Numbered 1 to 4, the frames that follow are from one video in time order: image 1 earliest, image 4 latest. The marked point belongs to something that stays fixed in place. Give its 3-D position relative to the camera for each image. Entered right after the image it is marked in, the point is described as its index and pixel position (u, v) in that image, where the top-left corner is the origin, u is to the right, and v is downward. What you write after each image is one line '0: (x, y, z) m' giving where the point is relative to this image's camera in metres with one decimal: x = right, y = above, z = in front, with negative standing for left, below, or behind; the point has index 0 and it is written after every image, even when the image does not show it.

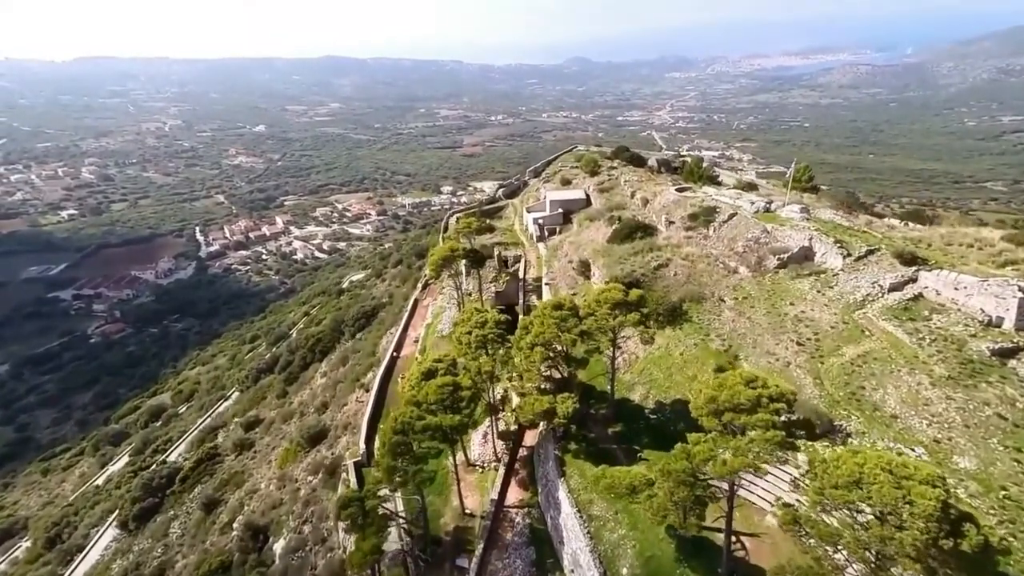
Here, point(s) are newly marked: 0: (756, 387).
0: (+10.8, -4.4, +19.5) m
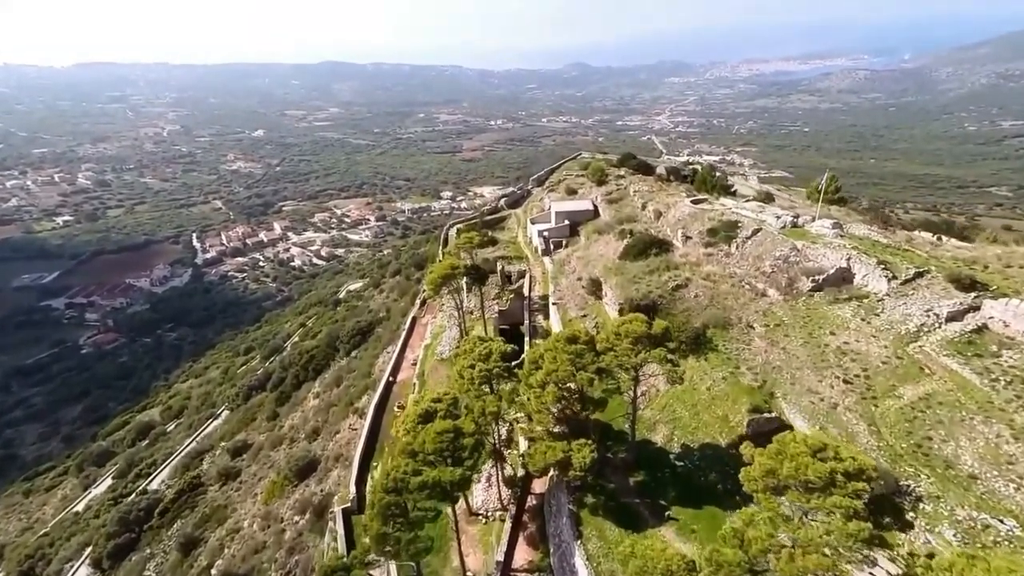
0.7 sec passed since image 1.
0: (+11.3, -6.1, +15.9) m
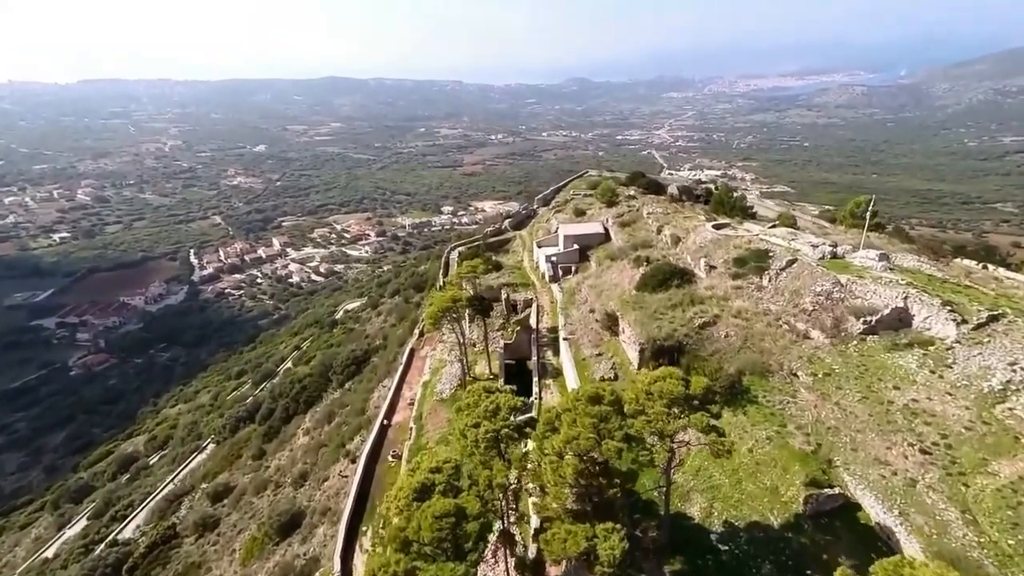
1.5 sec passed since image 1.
0: (+11.9, -8.4, +11.6) m
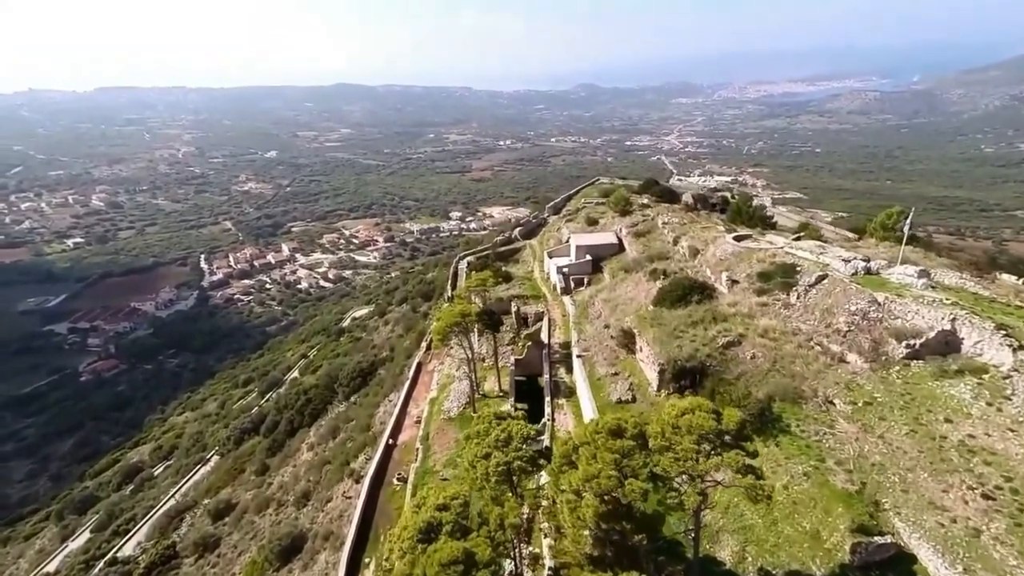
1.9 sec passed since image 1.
0: (+12.4, -9.4, +9.5) m
